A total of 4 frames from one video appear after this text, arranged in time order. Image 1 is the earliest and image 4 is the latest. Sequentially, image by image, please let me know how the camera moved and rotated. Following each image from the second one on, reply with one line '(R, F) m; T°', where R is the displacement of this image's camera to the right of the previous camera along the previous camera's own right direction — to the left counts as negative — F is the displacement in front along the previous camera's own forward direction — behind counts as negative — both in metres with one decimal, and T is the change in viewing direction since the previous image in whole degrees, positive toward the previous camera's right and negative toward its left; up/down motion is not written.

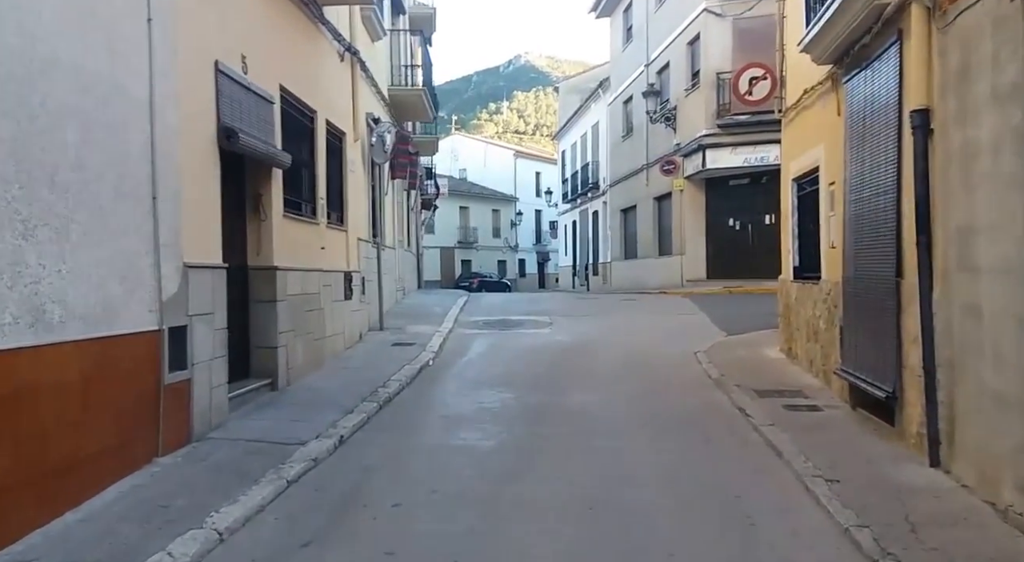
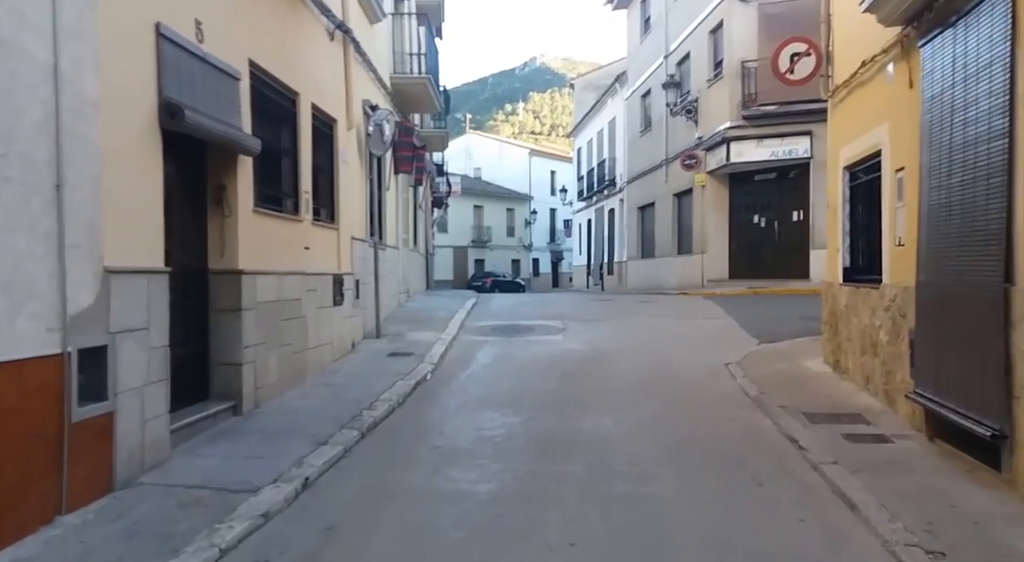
(+0.1, +1.2) m; -1°
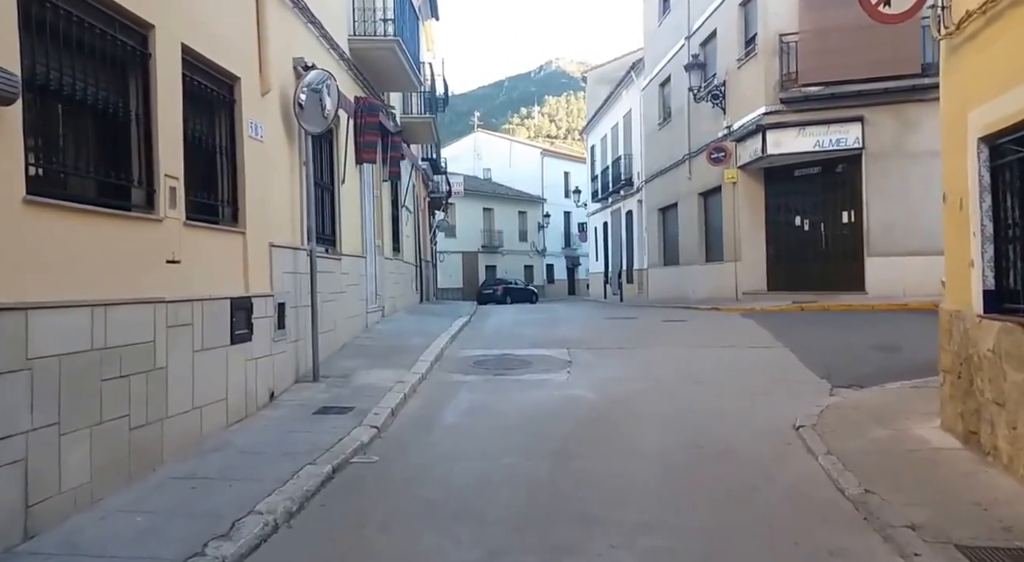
(+0.4, +3.0) m; -1°
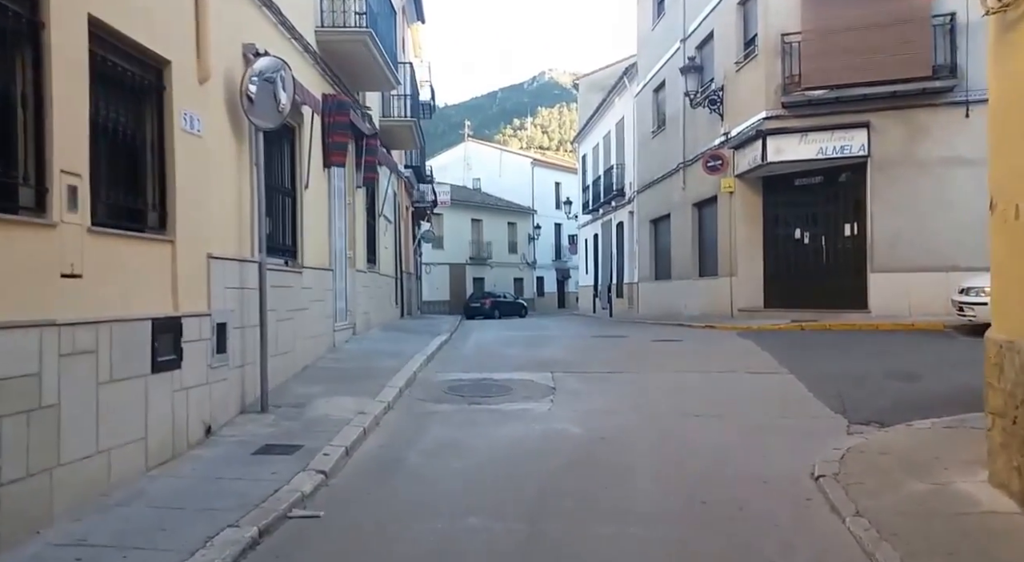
(+0.1, +1.0) m; +1°
